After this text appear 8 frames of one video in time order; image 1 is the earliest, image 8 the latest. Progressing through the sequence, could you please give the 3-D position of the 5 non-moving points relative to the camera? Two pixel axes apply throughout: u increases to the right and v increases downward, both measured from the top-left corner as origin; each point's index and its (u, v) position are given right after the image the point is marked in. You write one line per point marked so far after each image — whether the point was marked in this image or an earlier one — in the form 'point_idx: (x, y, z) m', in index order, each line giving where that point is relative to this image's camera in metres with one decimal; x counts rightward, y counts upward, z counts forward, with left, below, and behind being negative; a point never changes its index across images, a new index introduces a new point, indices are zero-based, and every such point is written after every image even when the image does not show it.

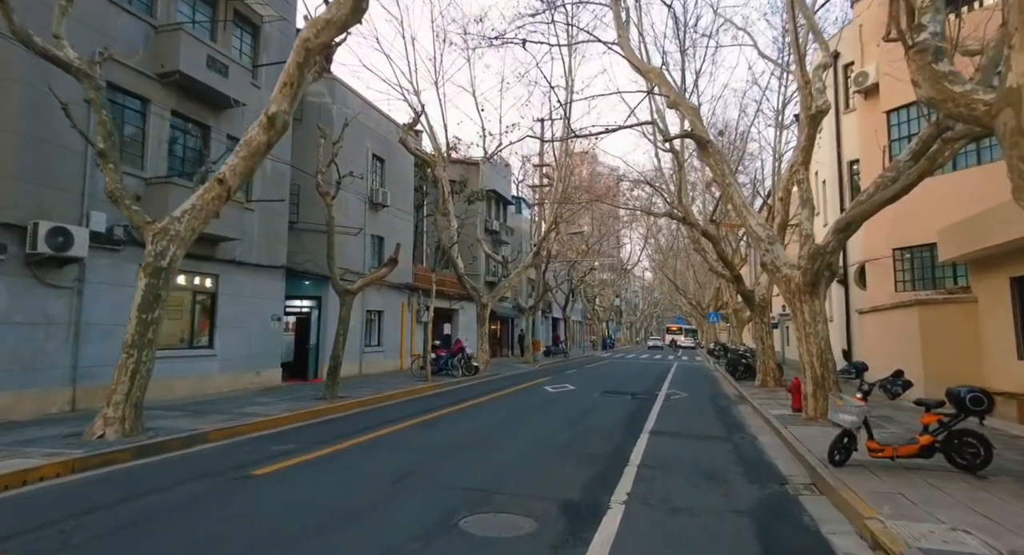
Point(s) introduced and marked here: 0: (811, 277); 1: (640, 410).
0: (+5.7, 0.0, +11.9) m
1: (+3.0, -3.2, +14.9) m
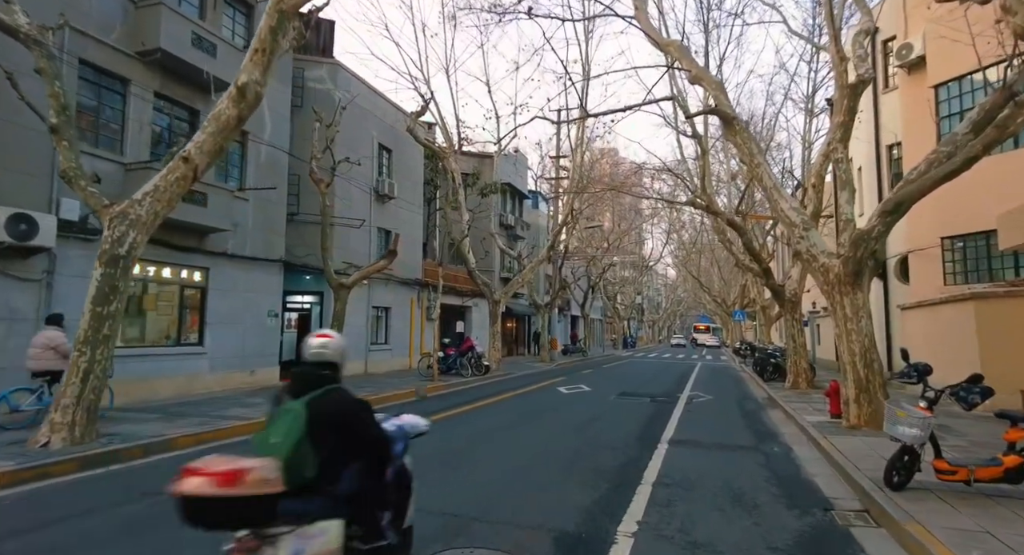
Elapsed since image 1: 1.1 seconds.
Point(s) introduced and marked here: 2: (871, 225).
0: (+5.7, +0.2, +10.5) m
1: (+3.1, -3.0, +13.6) m
2: (+5.9, +0.9, +10.4) m
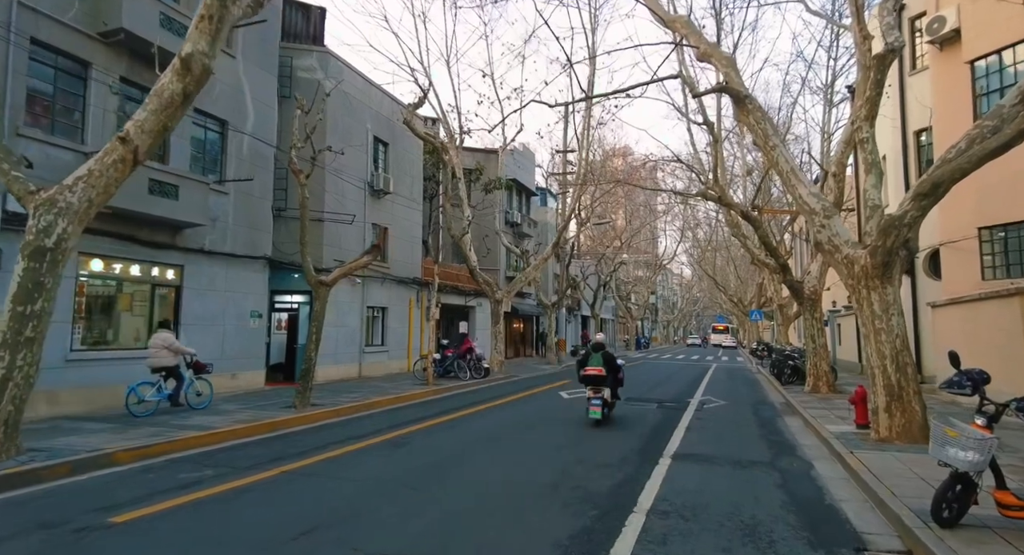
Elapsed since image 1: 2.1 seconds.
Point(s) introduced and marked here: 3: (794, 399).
0: (+5.5, +0.3, +9.3) m
1: (+3.0, -2.9, +12.4) m
2: (+5.7, +1.0, +9.1) m
3: (+7.3, -3.1, +16.3) m
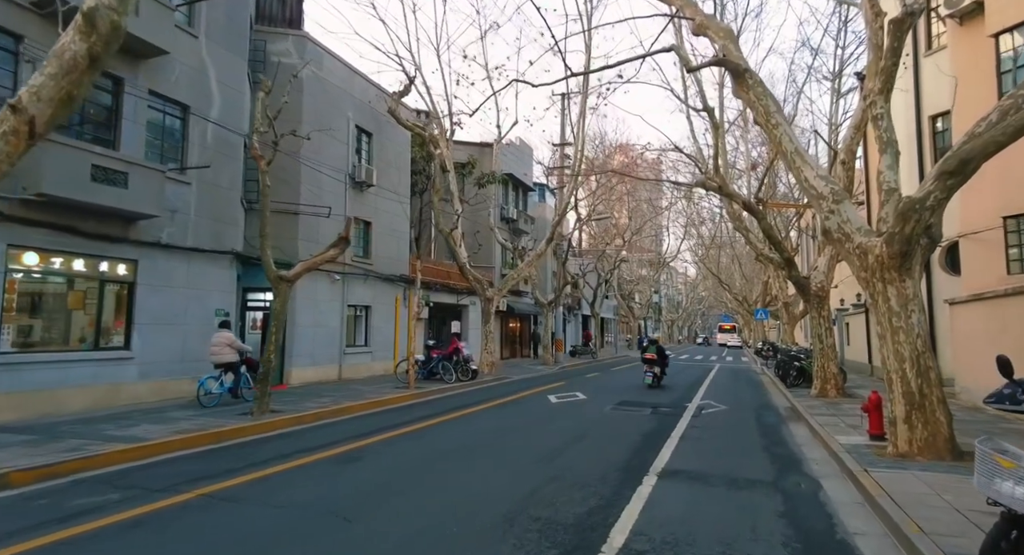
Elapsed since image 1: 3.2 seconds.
0: (+5.0, +0.4, +8.1) m
1: (+2.6, -2.8, +11.3) m
2: (+5.2, +1.1, +8.0) m
3: (+6.9, -3.0, +15.1) m
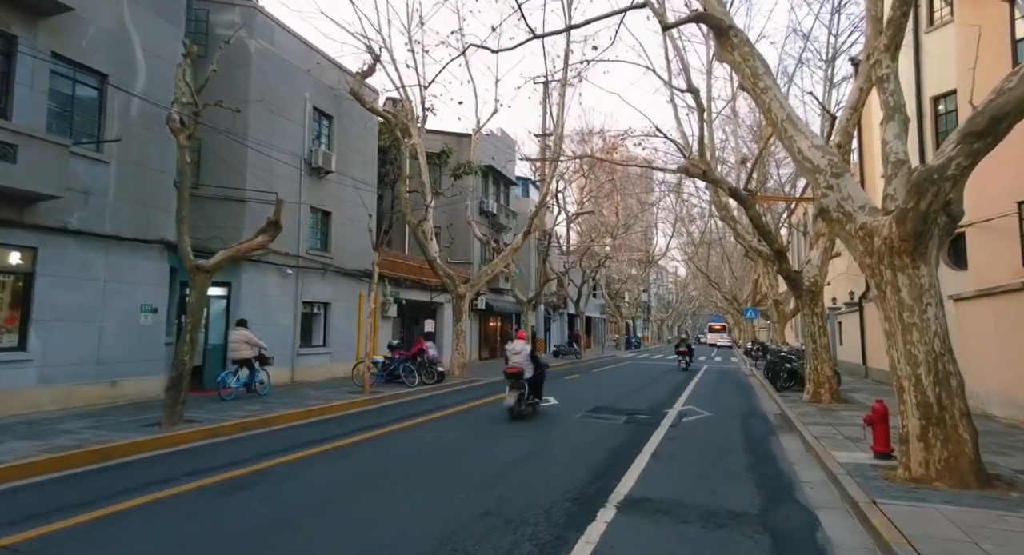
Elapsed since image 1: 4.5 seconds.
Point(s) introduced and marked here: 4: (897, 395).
0: (+4.3, +0.6, +6.7) m
1: (+1.8, -2.6, +9.8) m
2: (+4.5, +1.2, +6.5) m
3: (+6.1, -2.9, +13.7) m
4: (+4.2, -1.3, +6.9) m
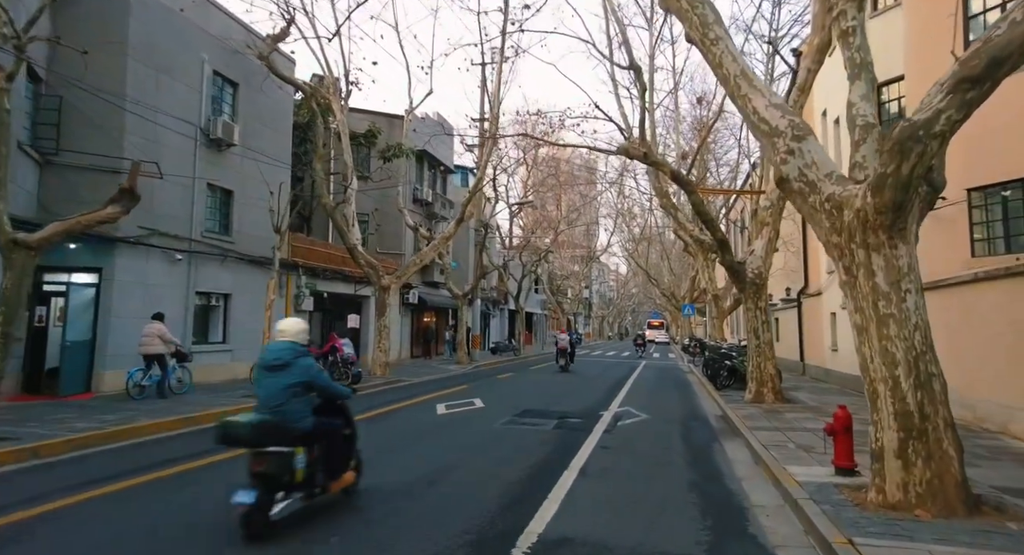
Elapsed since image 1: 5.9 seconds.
0: (+3.3, +0.7, +5.4) m
1: (+0.5, -2.4, +8.4) m
2: (+3.5, +1.4, +5.3) m
3: (+4.4, -2.7, +12.6) m
4: (+3.2, -1.1, +5.7) m
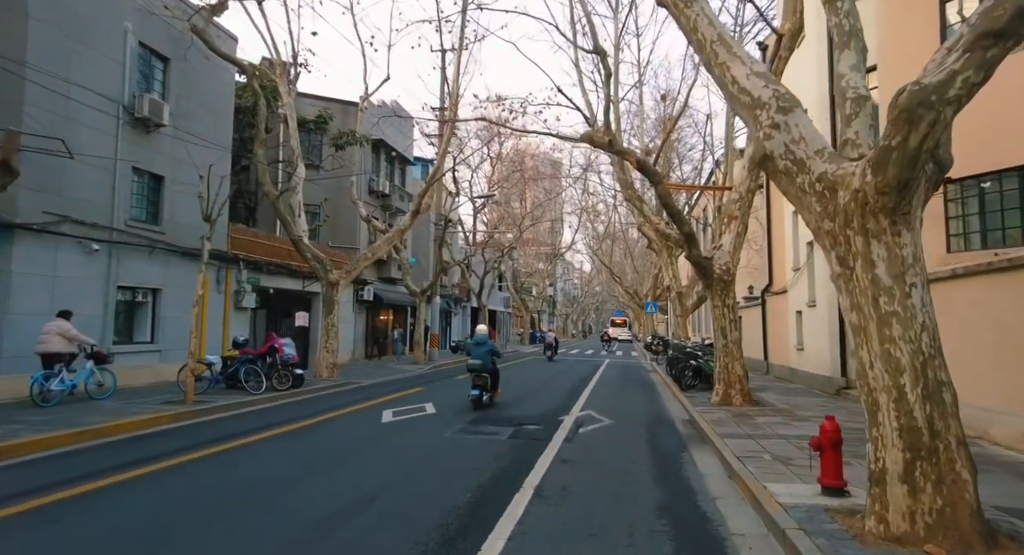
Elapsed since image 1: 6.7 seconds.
0: (+2.9, +0.8, +4.6) m
1: (-0.1, -2.3, +7.4) m
2: (+3.1, +1.5, +4.5) m
3: (+3.6, -2.6, +11.8) m
4: (+2.7, -1.1, +4.8) m
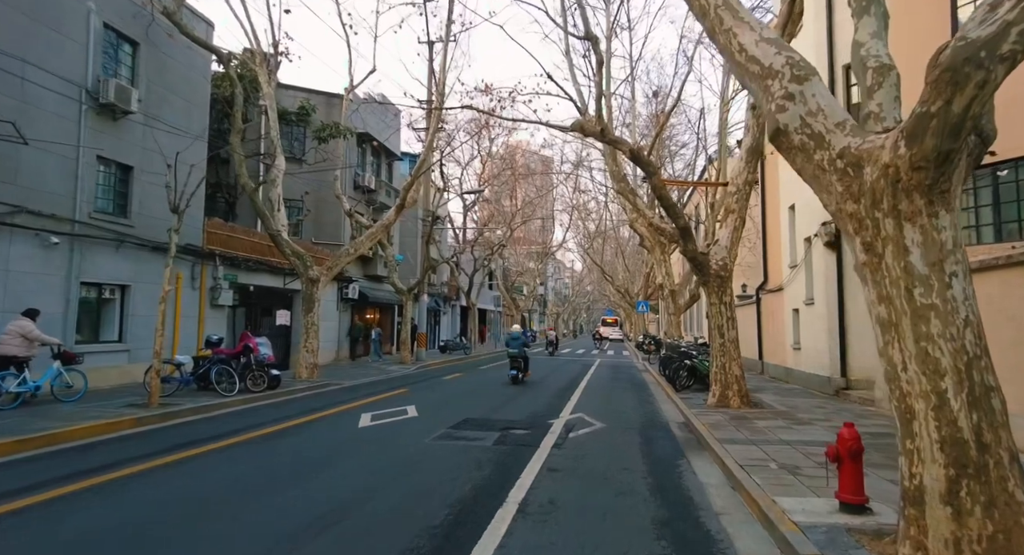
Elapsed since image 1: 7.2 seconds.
0: (+2.7, +0.9, +4.0) m
1: (-0.3, -2.2, +6.7) m
2: (+3.0, +1.5, +3.9) m
3: (+3.3, -2.5, +11.2) m
4: (+2.6, -1.0, +4.2) m
